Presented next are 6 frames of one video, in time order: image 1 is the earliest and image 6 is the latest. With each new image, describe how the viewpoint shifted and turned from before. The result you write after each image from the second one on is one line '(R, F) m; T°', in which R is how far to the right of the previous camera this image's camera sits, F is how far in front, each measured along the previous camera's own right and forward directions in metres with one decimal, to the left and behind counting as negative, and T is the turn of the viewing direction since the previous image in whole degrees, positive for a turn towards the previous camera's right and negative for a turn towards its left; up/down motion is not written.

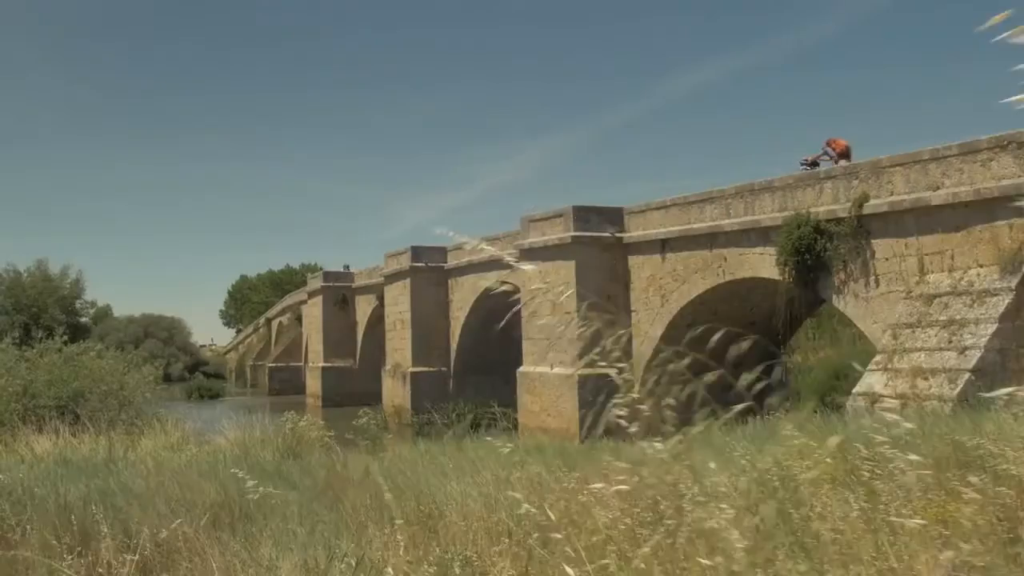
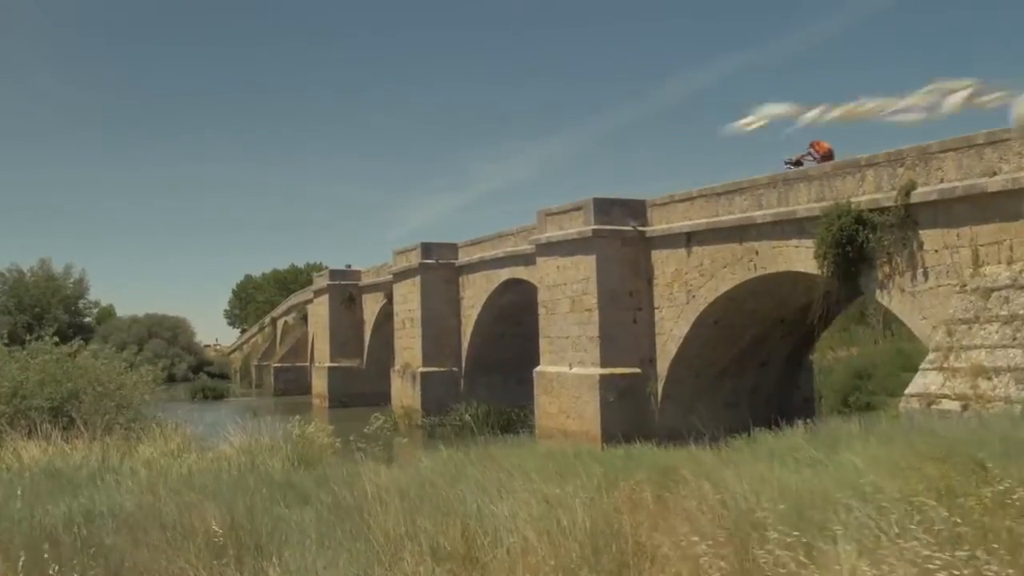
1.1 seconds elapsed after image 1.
(-0.2, +0.6) m; 0°
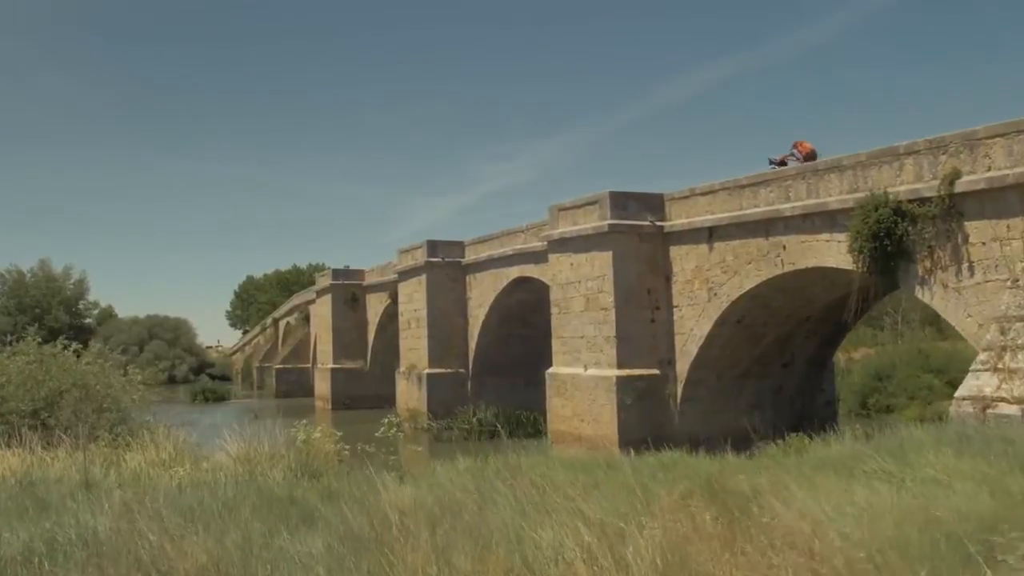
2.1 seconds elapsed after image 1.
(-0.2, +0.6) m; 0°
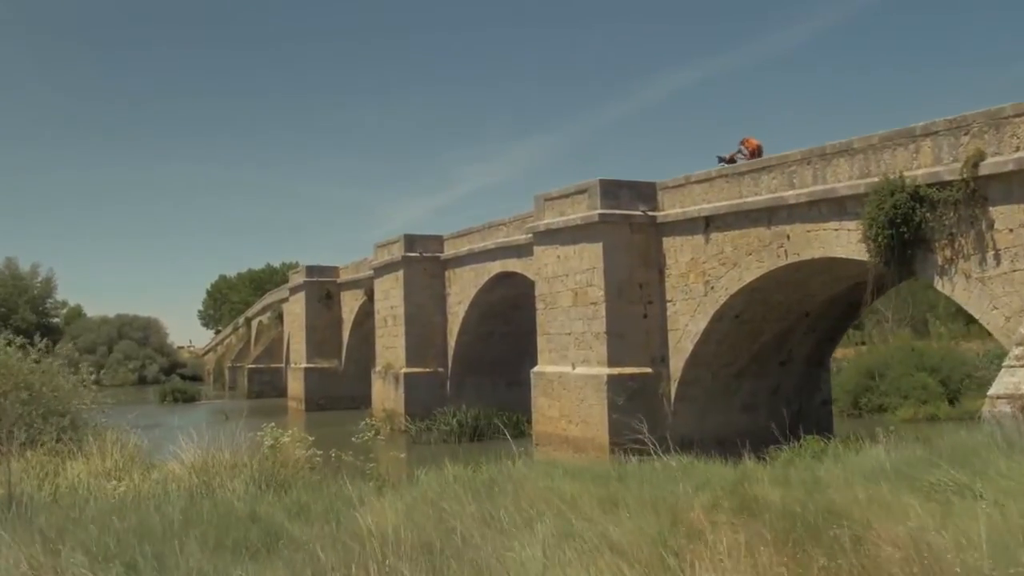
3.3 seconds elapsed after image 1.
(-0.1, +0.8) m; +2°
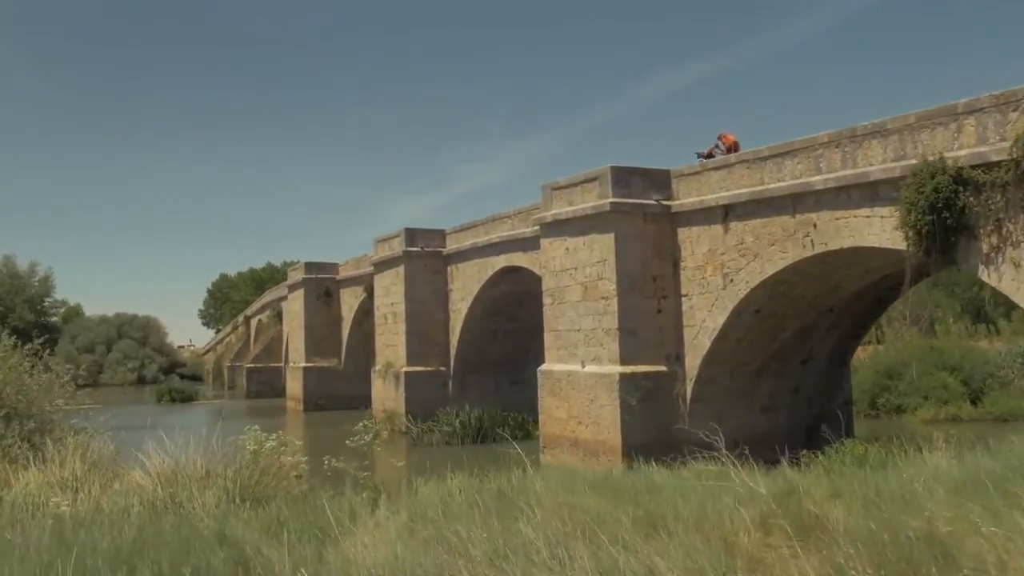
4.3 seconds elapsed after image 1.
(-0.1, +0.7) m; 0°
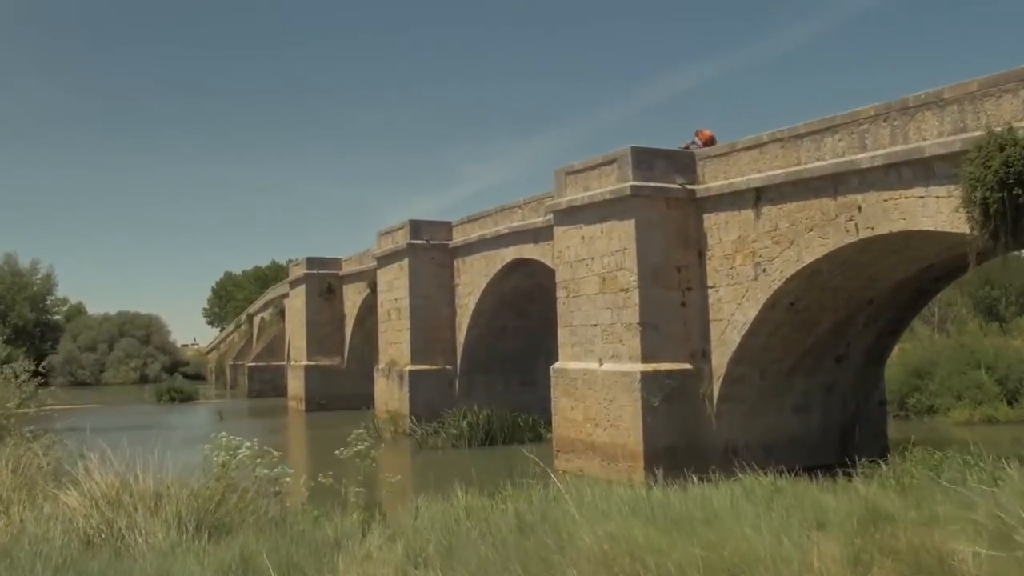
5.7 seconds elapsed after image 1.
(-0.1, +0.9) m; 0°
